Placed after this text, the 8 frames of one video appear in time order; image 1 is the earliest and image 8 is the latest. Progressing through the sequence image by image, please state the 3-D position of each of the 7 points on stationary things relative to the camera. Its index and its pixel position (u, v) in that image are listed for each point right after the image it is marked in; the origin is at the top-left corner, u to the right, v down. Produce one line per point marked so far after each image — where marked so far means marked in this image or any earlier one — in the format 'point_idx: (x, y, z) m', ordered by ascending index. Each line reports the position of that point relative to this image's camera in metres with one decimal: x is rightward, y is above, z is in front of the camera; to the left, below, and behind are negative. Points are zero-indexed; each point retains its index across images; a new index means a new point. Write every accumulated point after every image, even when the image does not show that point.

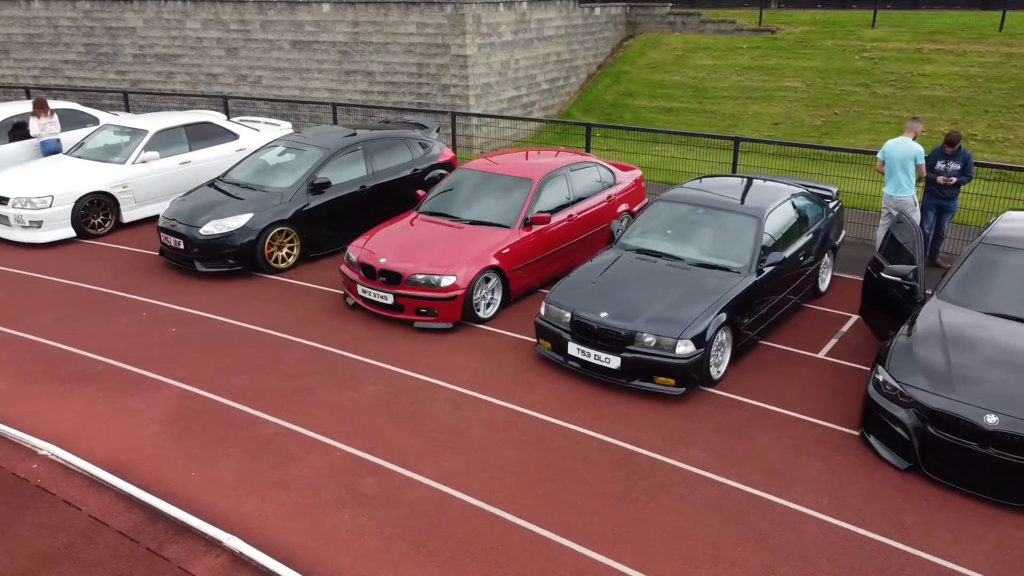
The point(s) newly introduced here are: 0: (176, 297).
0: (-3.3, -0.1, +9.1) m
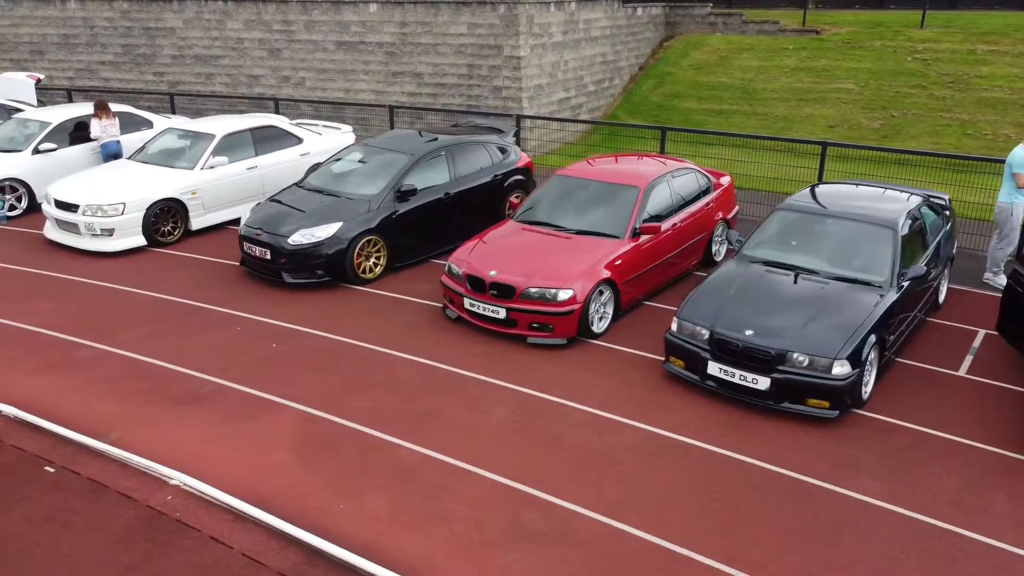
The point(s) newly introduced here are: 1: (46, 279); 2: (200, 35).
0: (-2.3, -0.2, +8.8) m
1: (-4.8, +0.1, +9.6) m
2: (-6.4, +5.2, +19.1) m
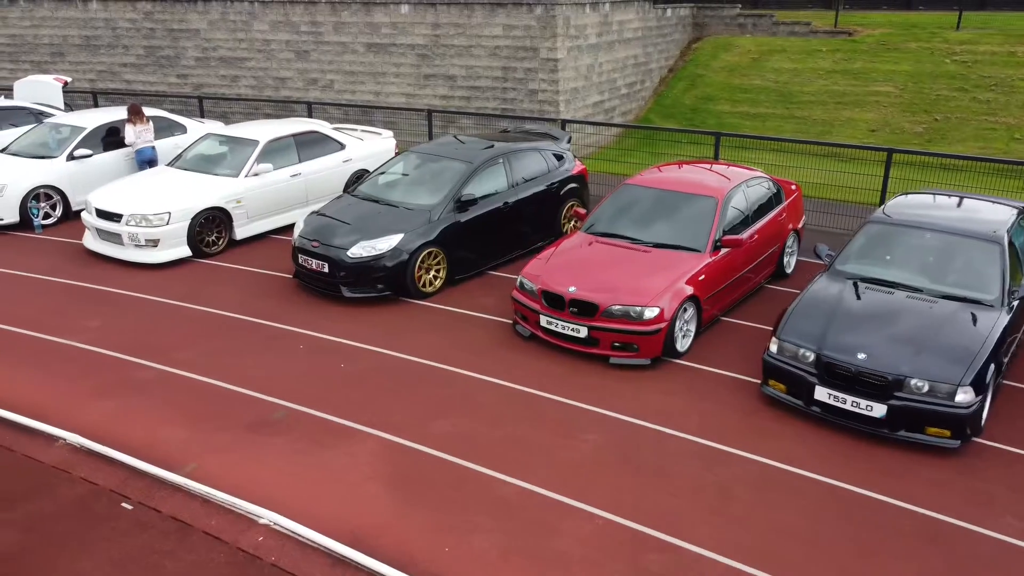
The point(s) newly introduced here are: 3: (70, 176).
0: (-1.7, -0.3, +8.4) m
1: (-4.1, -0.1, +9.2) m
2: (-5.8, +5.1, +18.7) m
3: (-5.6, +1.4, +11.9) m
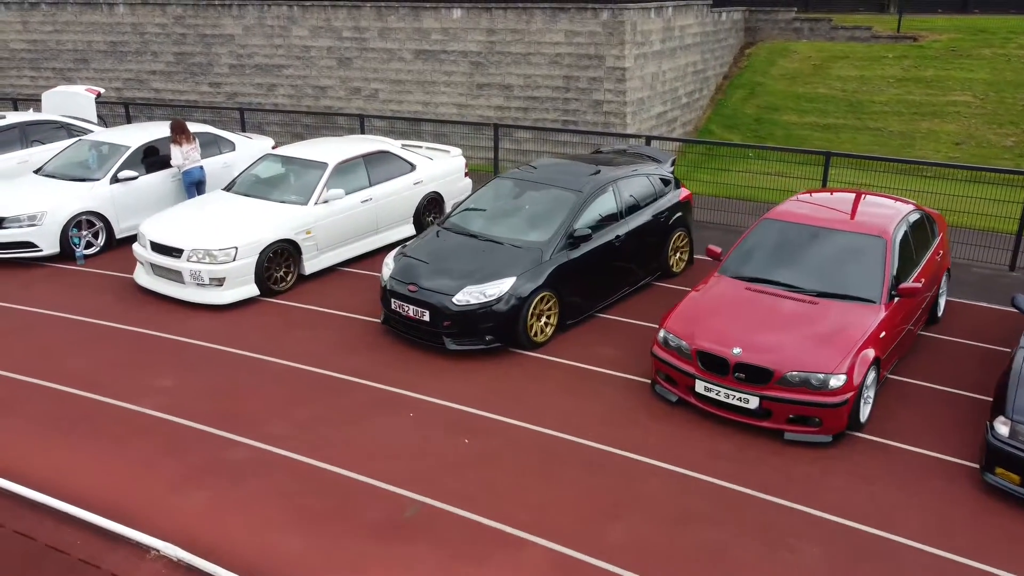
0: (-0.6, -0.8, +7.3) m
1: (-3.1, -0.5, +8.1) m
2: (-4.7, +4.6, +17.6) m
3: (-4.6, +1.0, +10.7) m
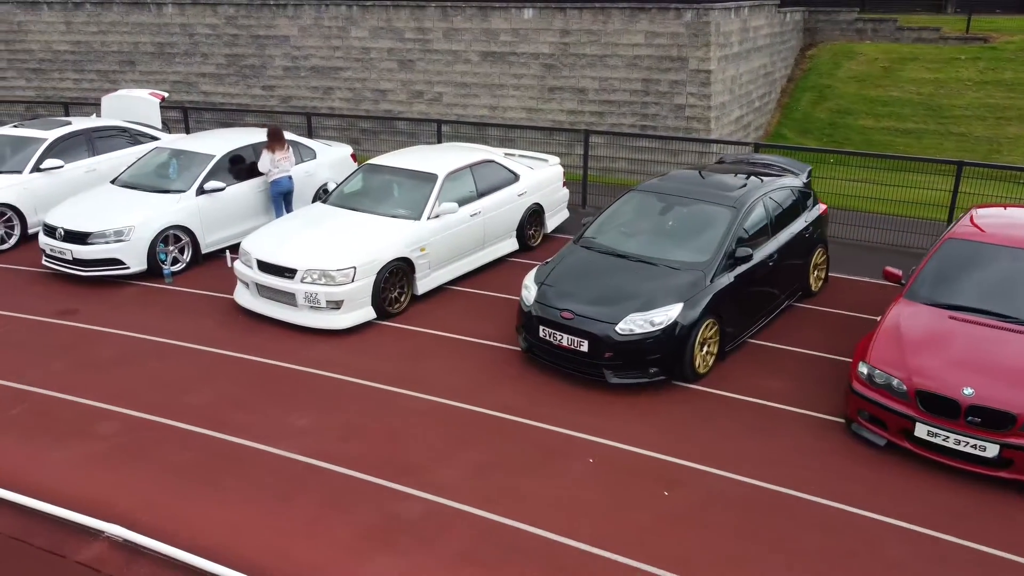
0: (+0.6, -1.0, +6.6) m
1: (-1.8, -0.7, +7.4) m
2: (-3.5, +4.4, +16.9) m
3: (-3.4, +0.8, +10.0) m
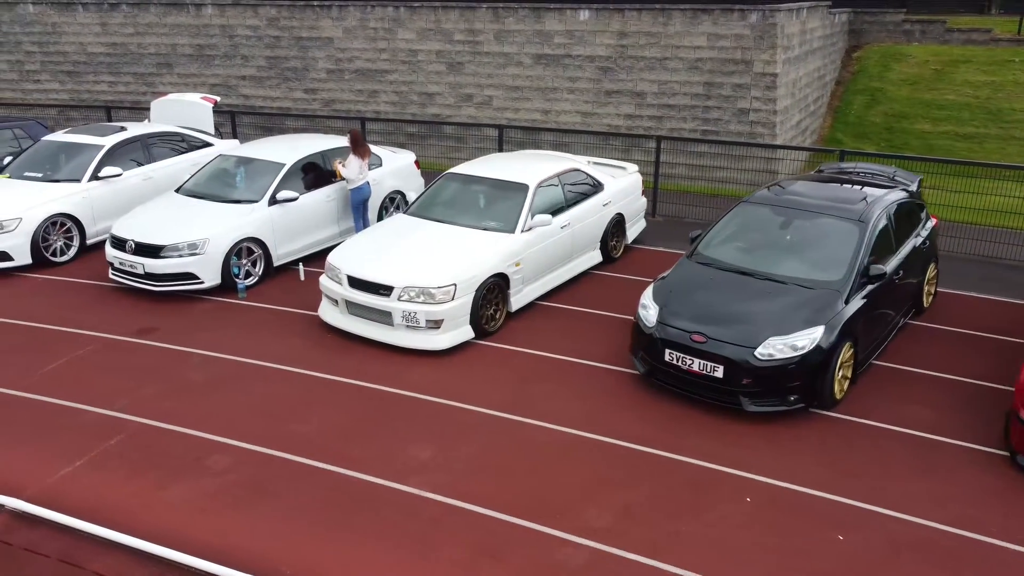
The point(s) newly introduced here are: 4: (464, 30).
0: (+1.5, -1.1, +6.1) m
1: (-0.9, -0.8, +6.9) m
2: (-2.6, +4.3, +16.4) m
3: (-2.5, +0.7, +9.6) m
4: (-0.8, +4.4, +15.7) m
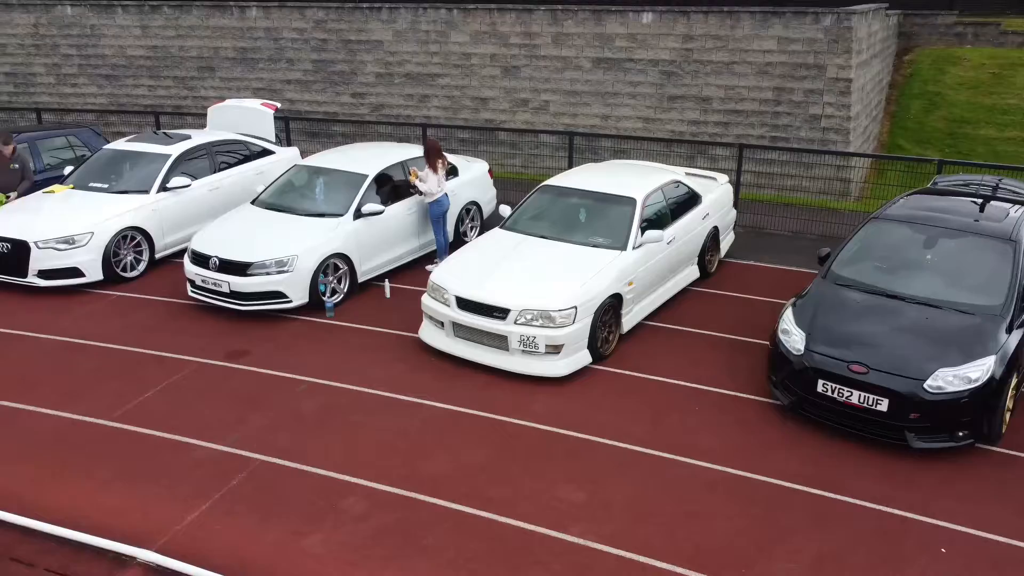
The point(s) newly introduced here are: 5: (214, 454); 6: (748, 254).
0: (+2.5, -1.3, +5.7) m
1: (0.0, -1.0, +6.5) m
2: (-1.7, +4.1, +16.0) m
3: (-1.5, +0.5, +9.1) m
4: (+0.1, +4.2, +15.3) m
5: (-2.0, -1.1, +6.1) m
6: (+2.8, +0.4, +11.0) m
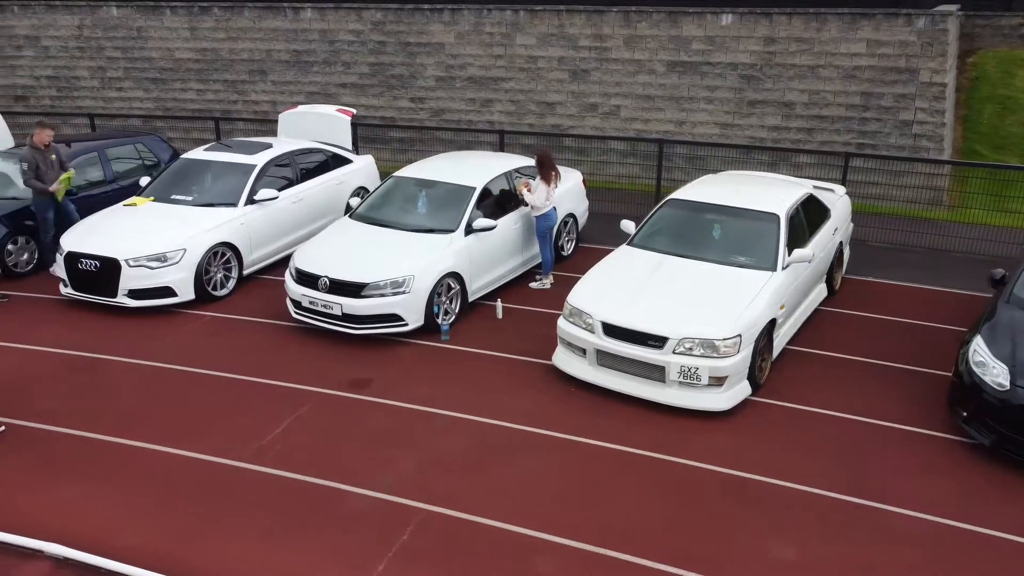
0: (+3.6, -1.5, +5.1) m
1: (+1.1, -1.2, +5.9) m
2: (-0.6, +3.9, +15.4) m
3: (-0.4, +0.3, +8.6) m
4: (+1.3, +4.0, +14.7) m
5: (-0.8, -1.3, +5.6) m
6: (+3.9, +0.2, +10.5) m
